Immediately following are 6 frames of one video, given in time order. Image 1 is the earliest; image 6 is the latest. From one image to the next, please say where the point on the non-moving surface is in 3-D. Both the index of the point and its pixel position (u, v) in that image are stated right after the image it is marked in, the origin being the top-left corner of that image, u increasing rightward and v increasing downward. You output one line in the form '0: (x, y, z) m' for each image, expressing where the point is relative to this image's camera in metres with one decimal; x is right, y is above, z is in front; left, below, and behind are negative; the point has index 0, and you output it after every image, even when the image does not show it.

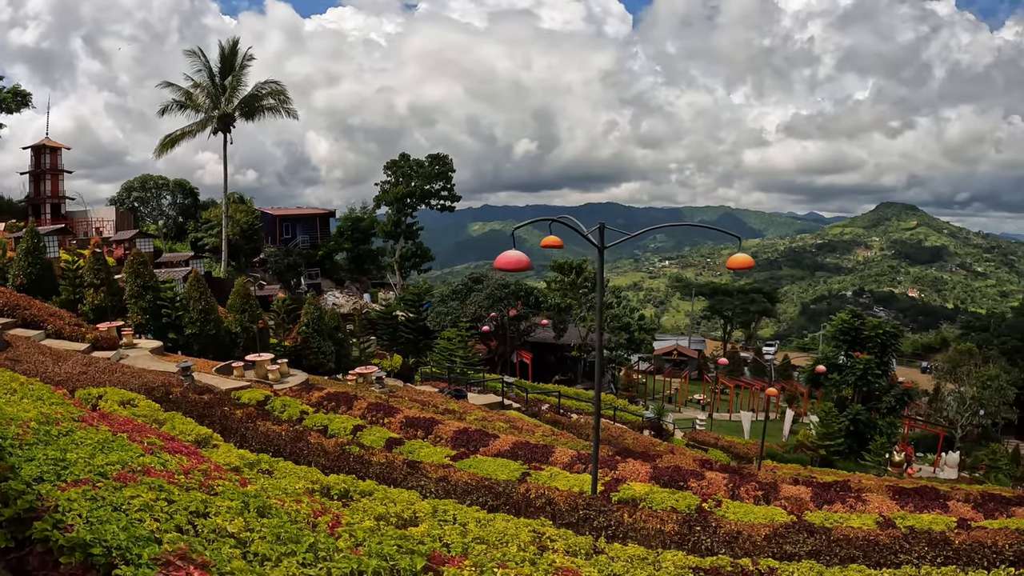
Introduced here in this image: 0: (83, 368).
0: (-8.2, -1.5, +10.8) m
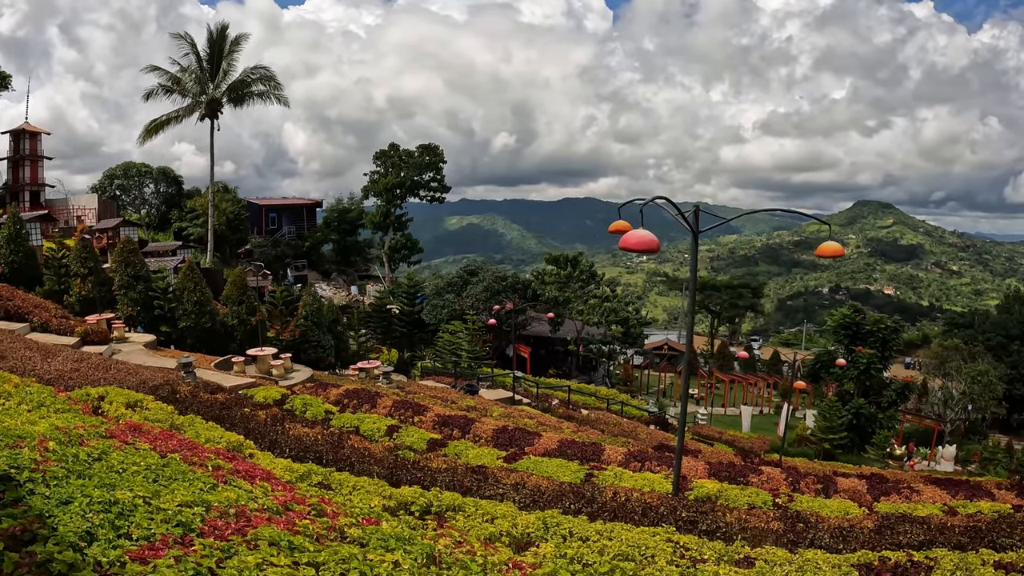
0: (-7.5, -1.3, +9.7) m
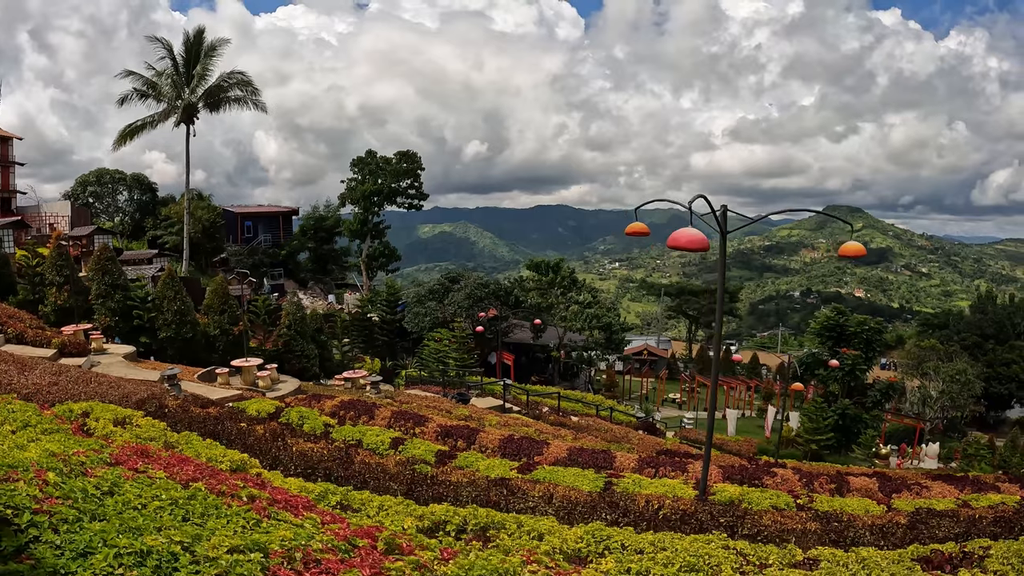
0: (-7.4, -1.5, +9.1) m
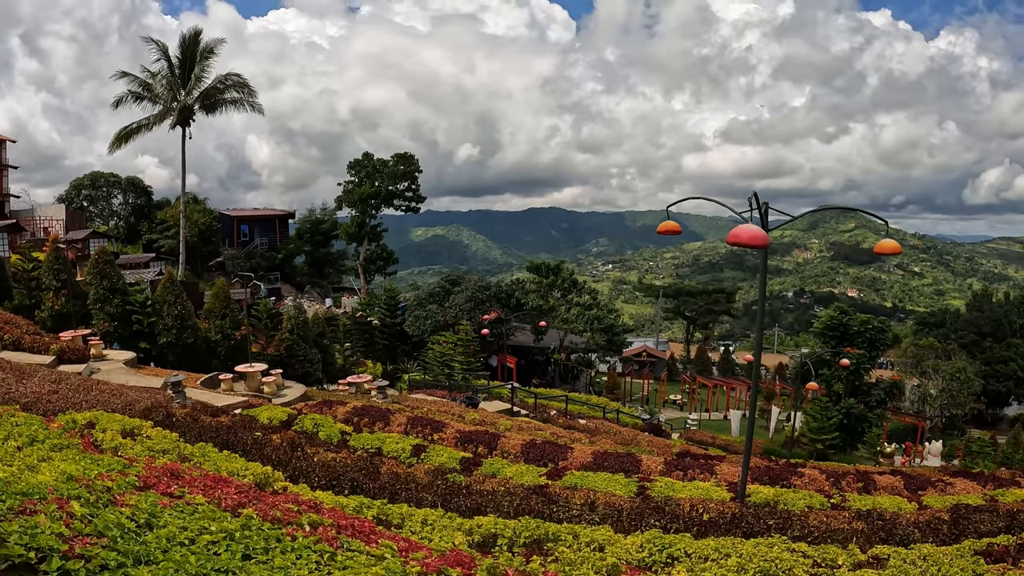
0: (-7.1, -1.5, +8.7) m
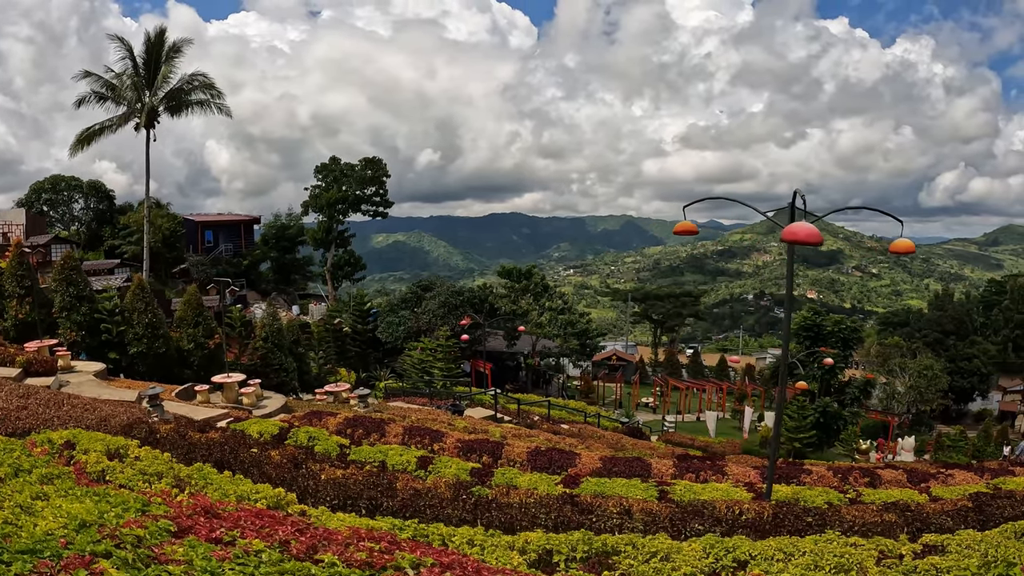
0: (-7.0, -1.6, +8.1) m
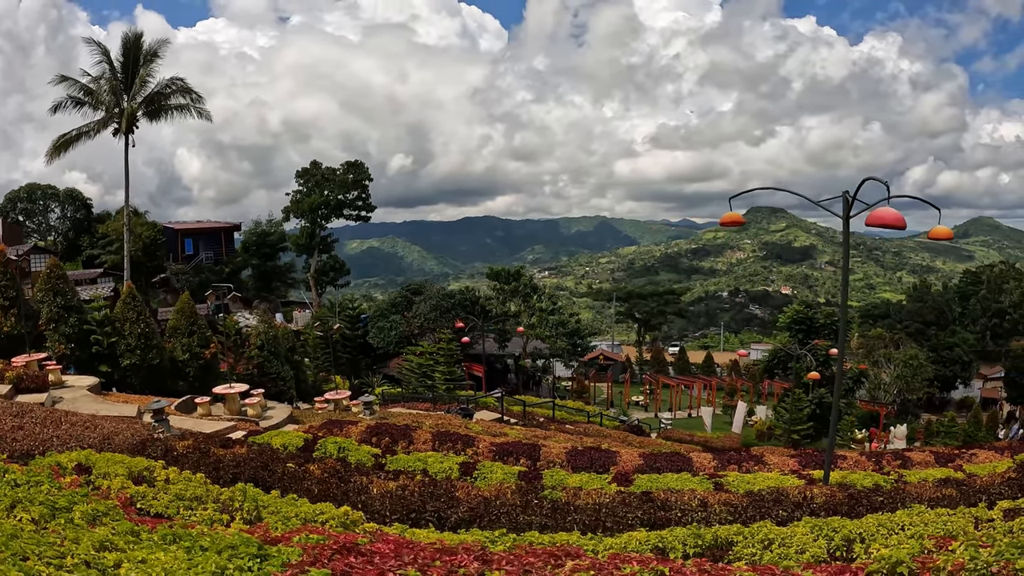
0: (-6.5, -1.7, +7.4) m
